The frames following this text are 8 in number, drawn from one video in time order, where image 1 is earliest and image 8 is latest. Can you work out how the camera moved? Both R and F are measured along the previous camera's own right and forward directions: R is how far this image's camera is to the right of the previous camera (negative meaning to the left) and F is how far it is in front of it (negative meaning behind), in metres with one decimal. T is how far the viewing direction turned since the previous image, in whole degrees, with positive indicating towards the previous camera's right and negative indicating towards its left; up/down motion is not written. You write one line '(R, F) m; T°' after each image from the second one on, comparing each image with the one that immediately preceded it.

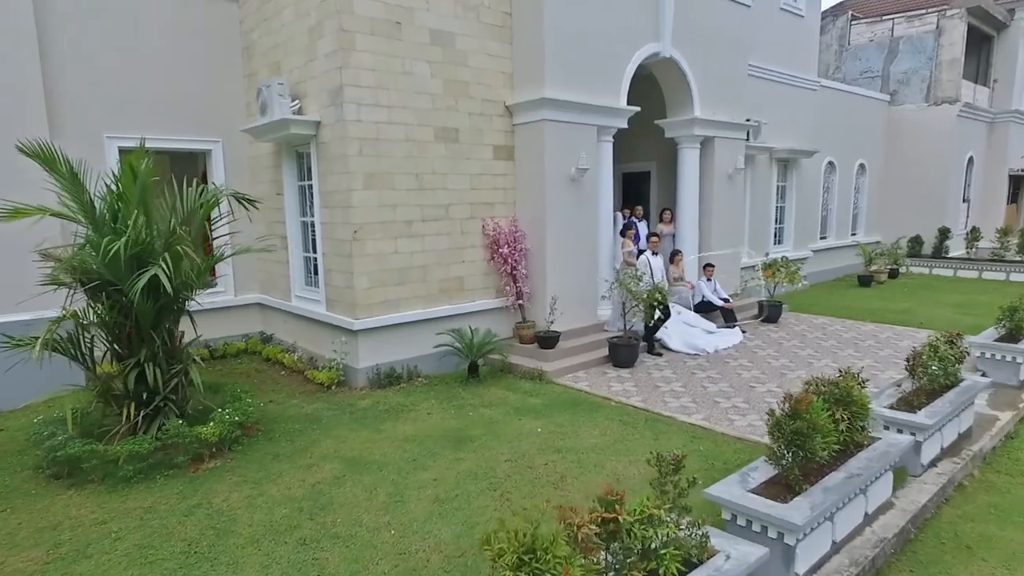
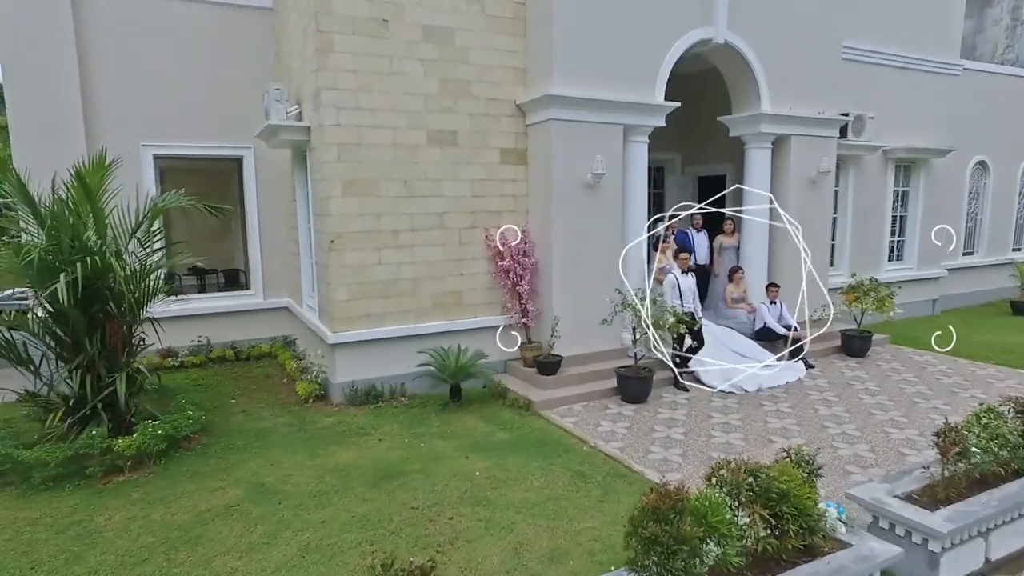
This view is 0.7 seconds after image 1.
(+1.7, +0.9) m; -13°
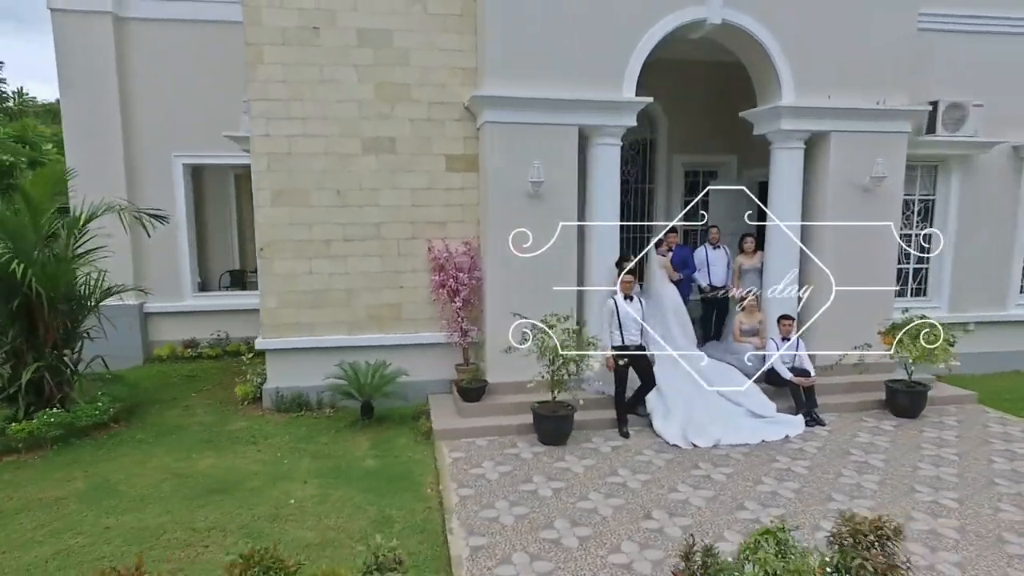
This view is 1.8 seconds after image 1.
(+2.8, +1.0) m; -18°
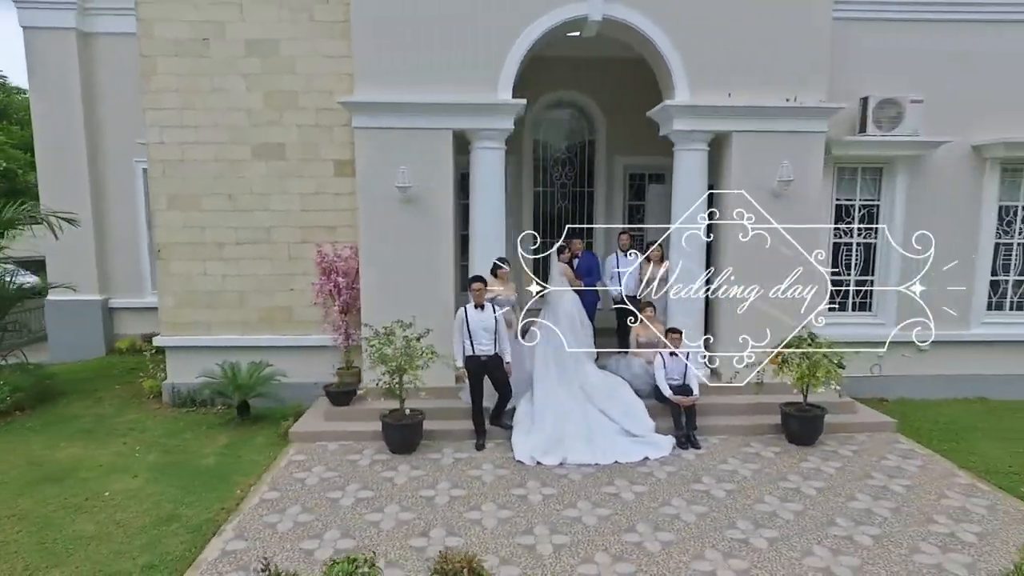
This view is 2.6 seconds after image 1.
(+2.2, +0.3) m; -7°
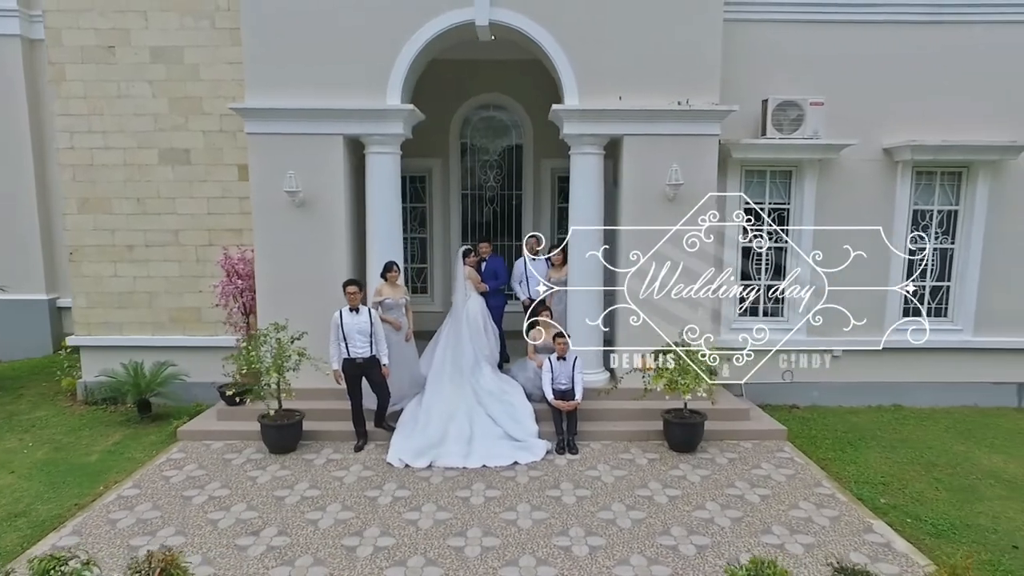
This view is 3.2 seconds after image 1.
(+1.4, 0.0) m; -2°
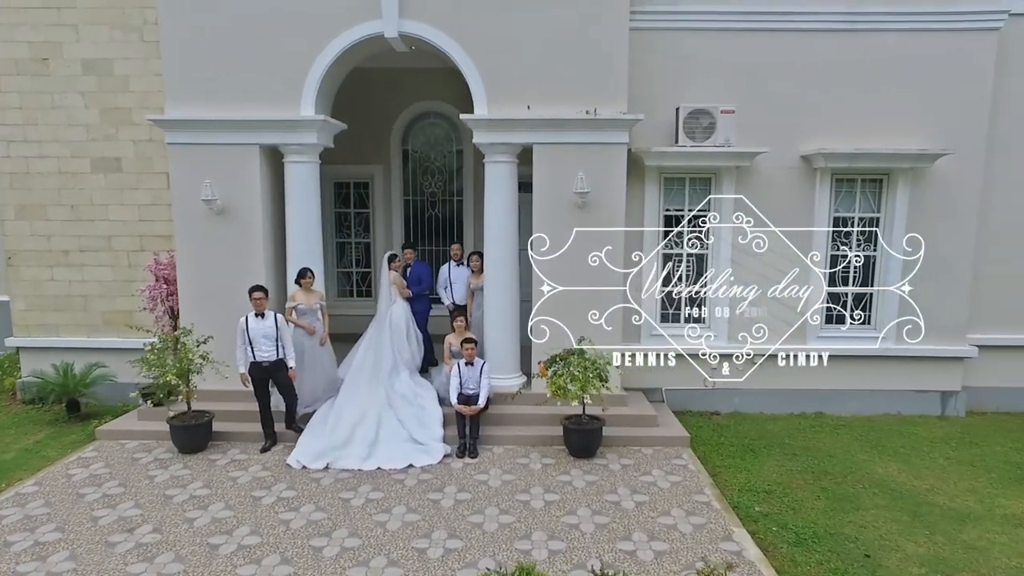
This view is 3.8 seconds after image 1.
(+1.2, -0.1) m; -2°
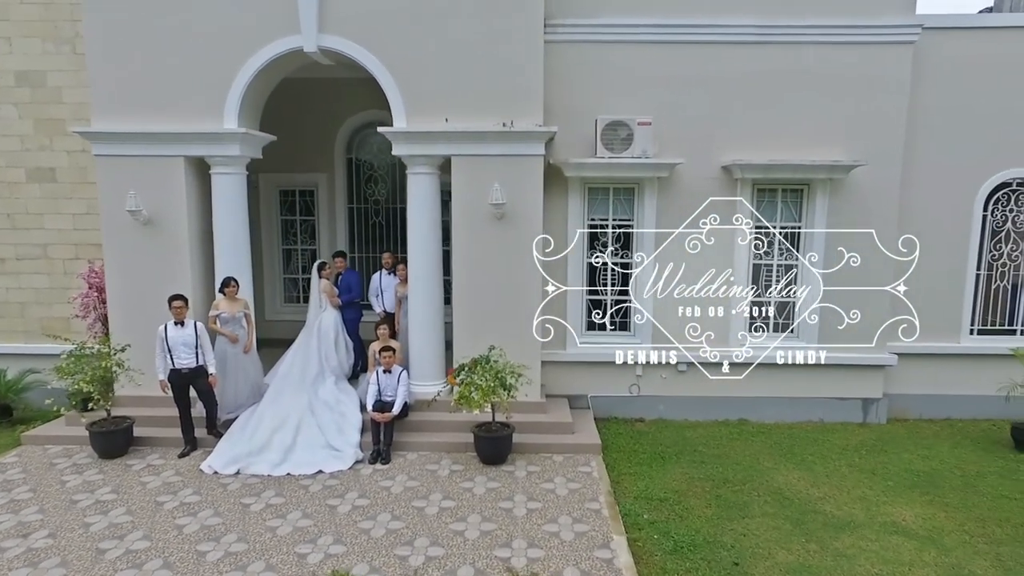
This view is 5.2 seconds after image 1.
(+0.9, -0.1) m; 0°
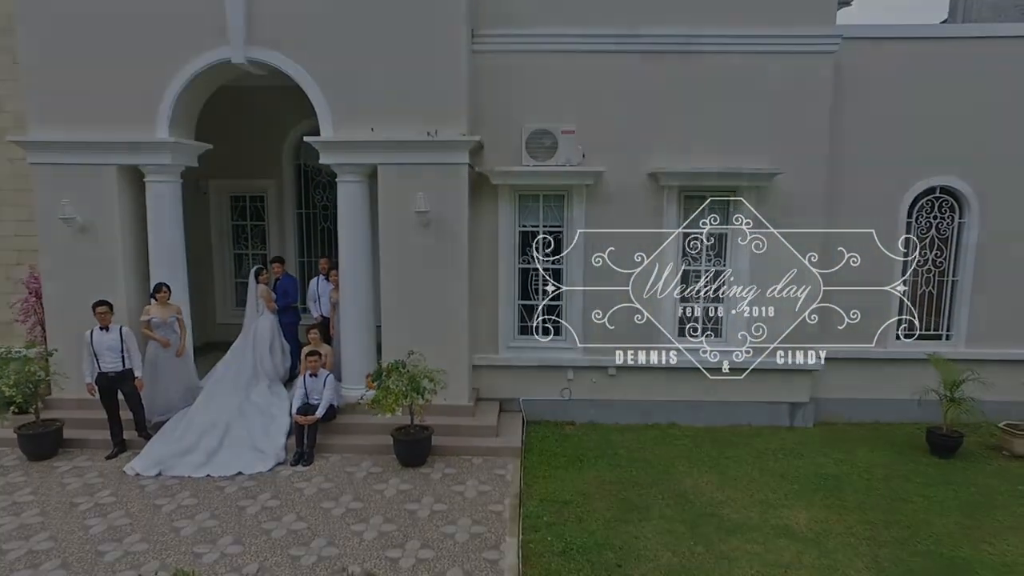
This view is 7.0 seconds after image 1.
(+0.9, -0.1) m; 0°
